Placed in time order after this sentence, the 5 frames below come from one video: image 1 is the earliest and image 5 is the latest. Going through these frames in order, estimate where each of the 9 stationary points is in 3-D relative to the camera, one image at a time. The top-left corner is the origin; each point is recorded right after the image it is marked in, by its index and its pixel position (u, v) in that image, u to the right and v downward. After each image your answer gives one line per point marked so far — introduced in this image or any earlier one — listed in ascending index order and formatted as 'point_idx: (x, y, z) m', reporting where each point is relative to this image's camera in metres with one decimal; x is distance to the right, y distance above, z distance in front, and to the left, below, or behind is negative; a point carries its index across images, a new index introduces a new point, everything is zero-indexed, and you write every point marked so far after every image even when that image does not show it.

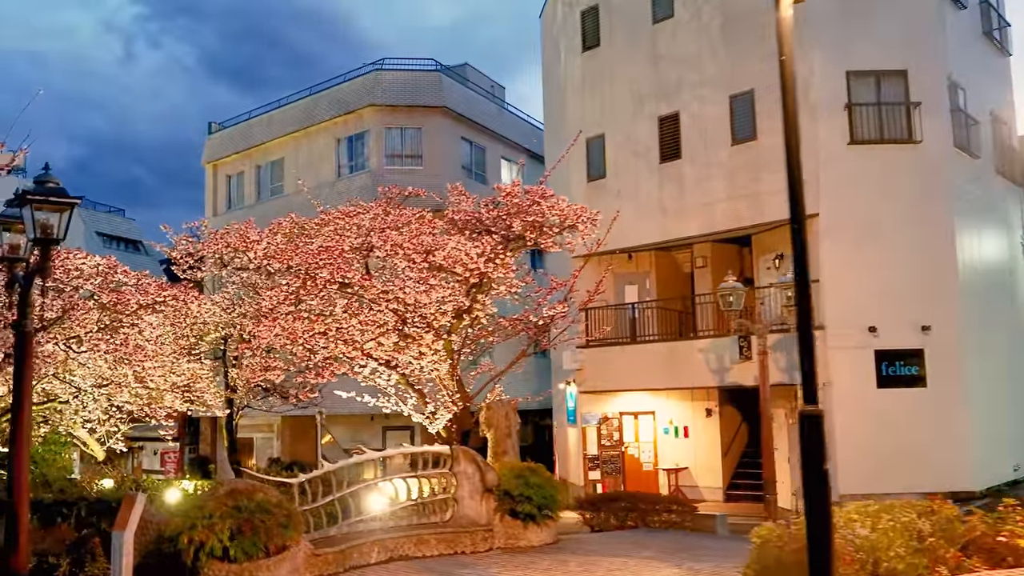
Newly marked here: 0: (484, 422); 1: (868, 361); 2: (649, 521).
0: (-0.4, -2.1, +15.1) m
1: (+6.9, -1.4, +18.8) m
2: (+2.3, -3.9, +16.3) m
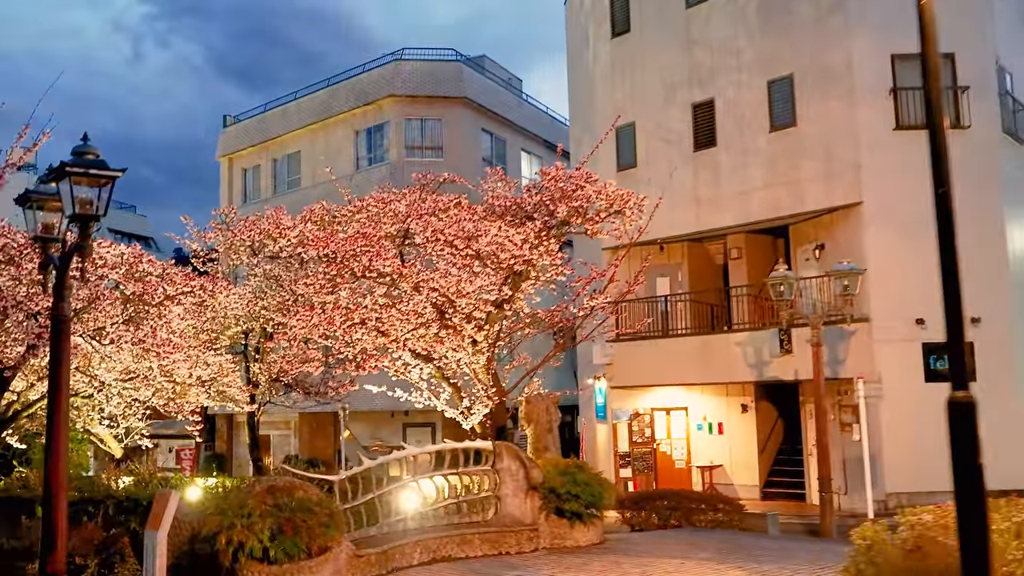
0: (+0.2, -1.9, +14.5) m
1: (+7.5, -1.2, +18.1) m
2: (+2.9, -3.7, +15.6) m
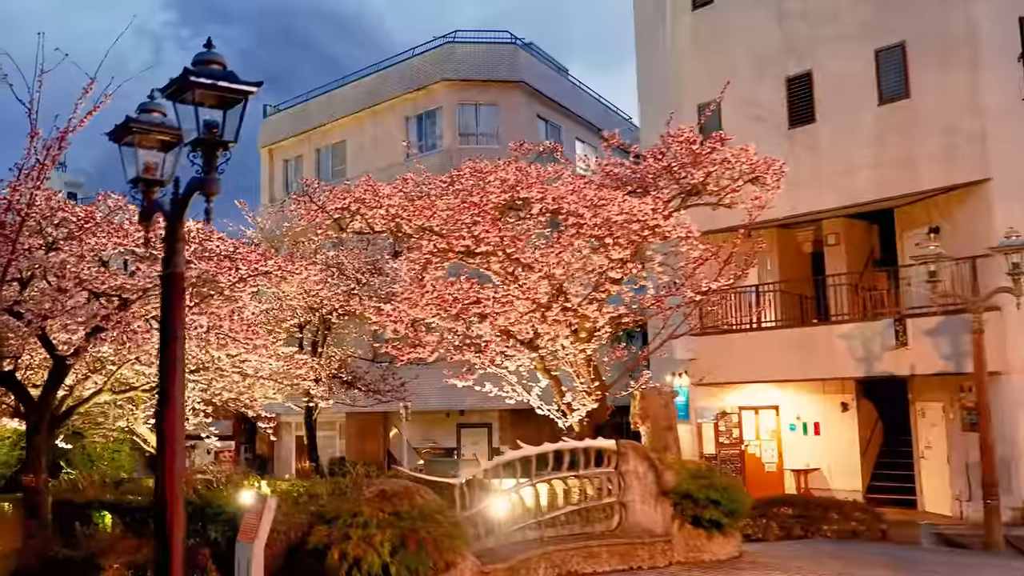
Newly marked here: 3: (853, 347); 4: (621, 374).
0: (+1.7, -1.7, +12.9) m
1: (+9.1, -1.0, +16.4) m
2: (+4.5, -3.5, +14.0) m
3: (+6.5, -1.1, +18.5) m
4: (+1.7, -1.3, +15.1) m
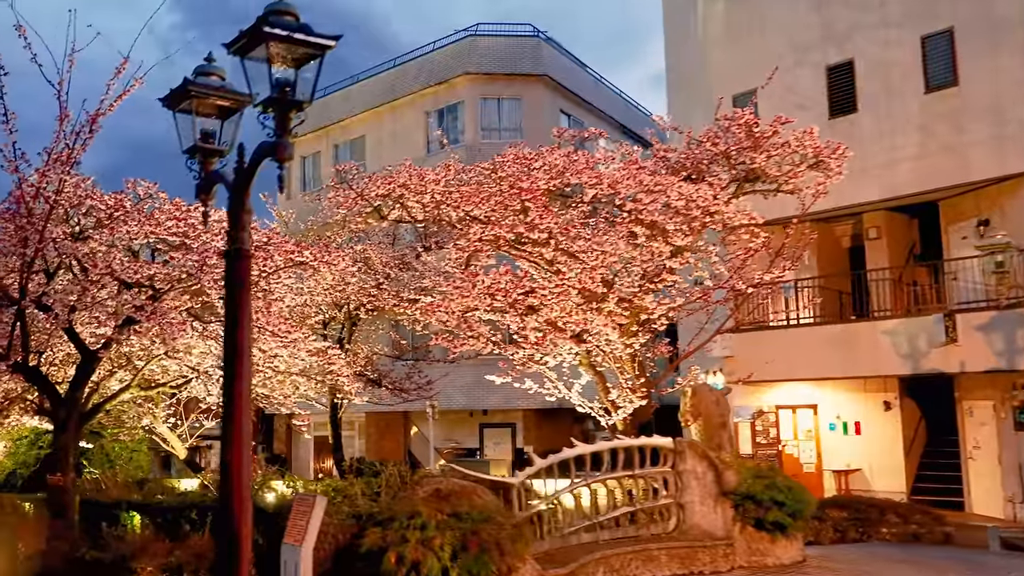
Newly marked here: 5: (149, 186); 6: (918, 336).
0: (+2.3, -1.6, +12.3) m
1: (+9.7, -0.9, +15.7) m
2: (+5.1, -3.4, +13.4) m
3: (+7.1, -1.0, +17.9) m
4: (+2.3, -1.2, +14.5) m
5: (-5.4, +1.5, +14.4) m
6: (+7.4, -0.9, +17.6) m
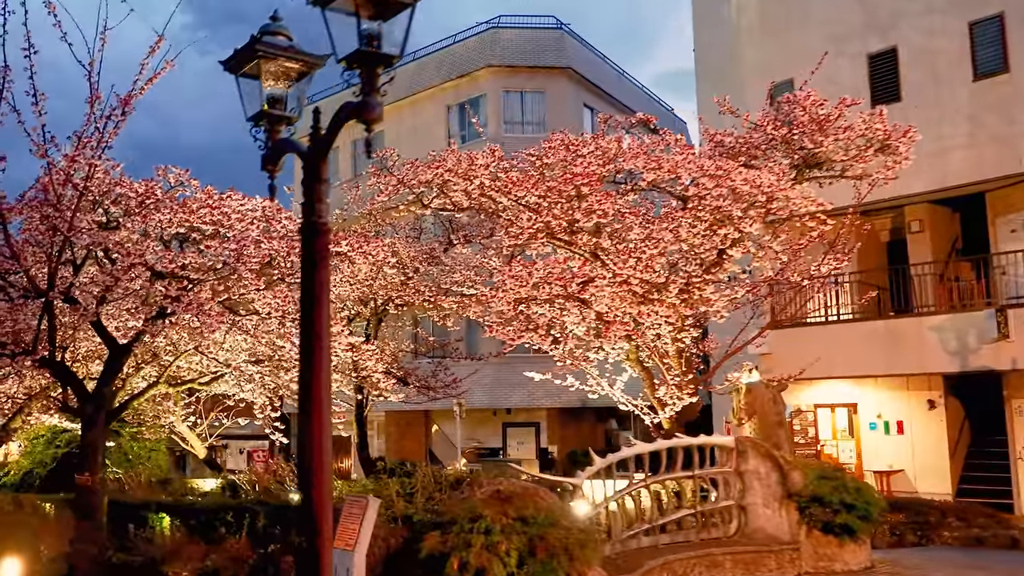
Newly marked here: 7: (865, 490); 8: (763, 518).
0: (+2.9, -1.5, +11.8) m
1: (+10.3, -0.8, +15.1) m
2: (+5.6, -3.3, +12.8) m
3: (+7.7, -0.9, +17.3) m
4: (+2.9, -1.1, +13.9) m
5: (-4.8, +1.6, +13.9) m
6: (+8.0, -0.8, +17.0) m
7: (+3.8, -2.2, +10.6) m
8: (+2.6, -2.4, +10.2) m
